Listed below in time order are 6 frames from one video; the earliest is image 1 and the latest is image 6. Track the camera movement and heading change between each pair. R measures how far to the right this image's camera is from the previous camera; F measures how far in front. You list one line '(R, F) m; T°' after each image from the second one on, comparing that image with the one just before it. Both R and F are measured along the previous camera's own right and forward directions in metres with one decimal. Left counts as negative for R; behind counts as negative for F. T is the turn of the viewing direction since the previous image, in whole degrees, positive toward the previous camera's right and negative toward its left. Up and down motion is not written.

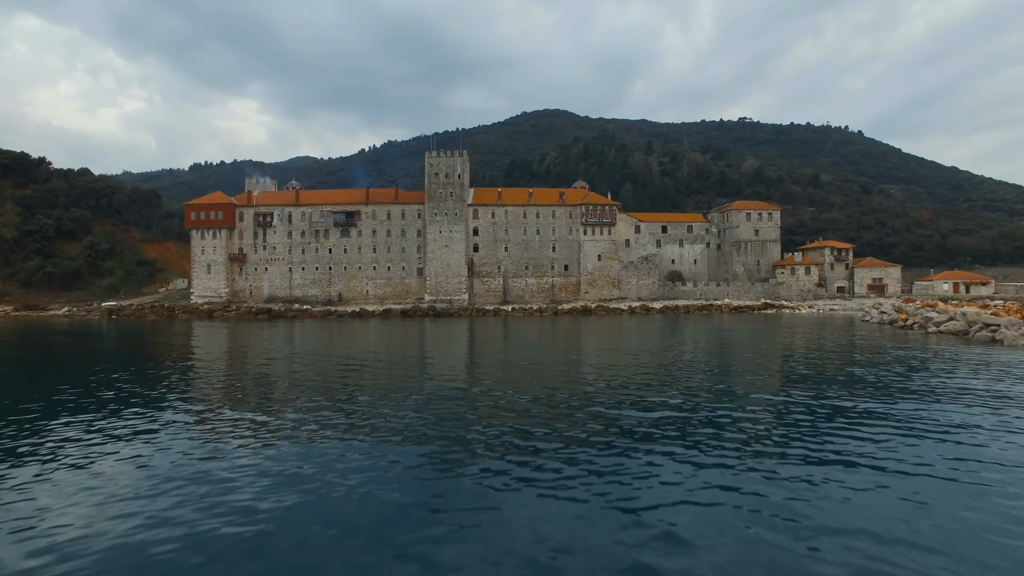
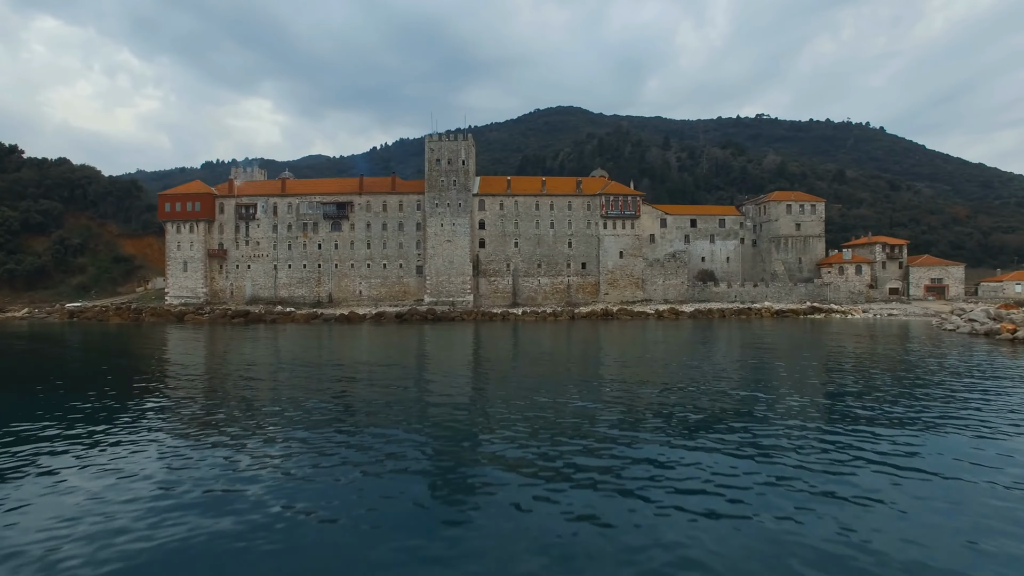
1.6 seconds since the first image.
(+0.1, +5.0) m; -1°
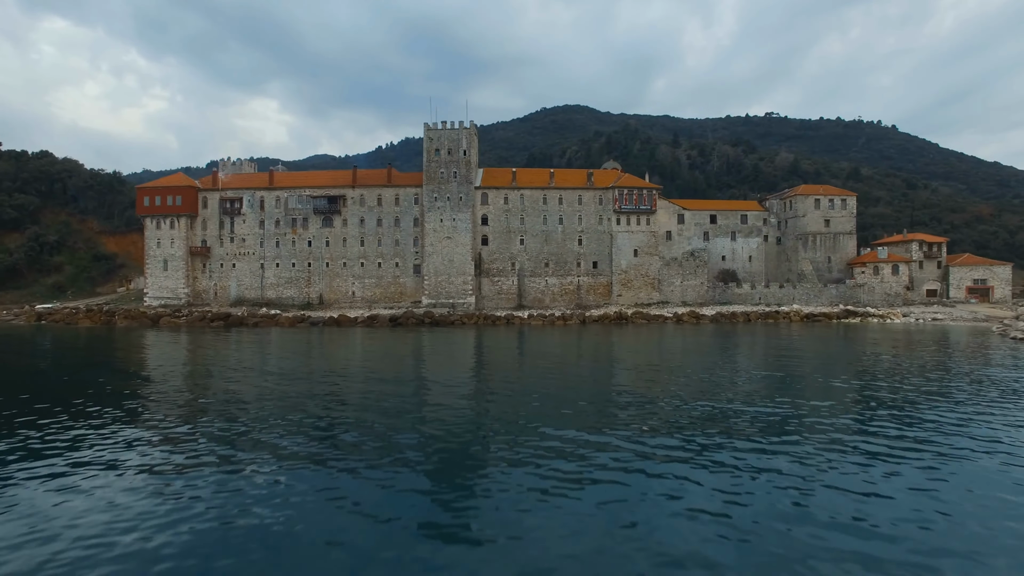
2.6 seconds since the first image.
(+0.1, +3.1) m; -1°
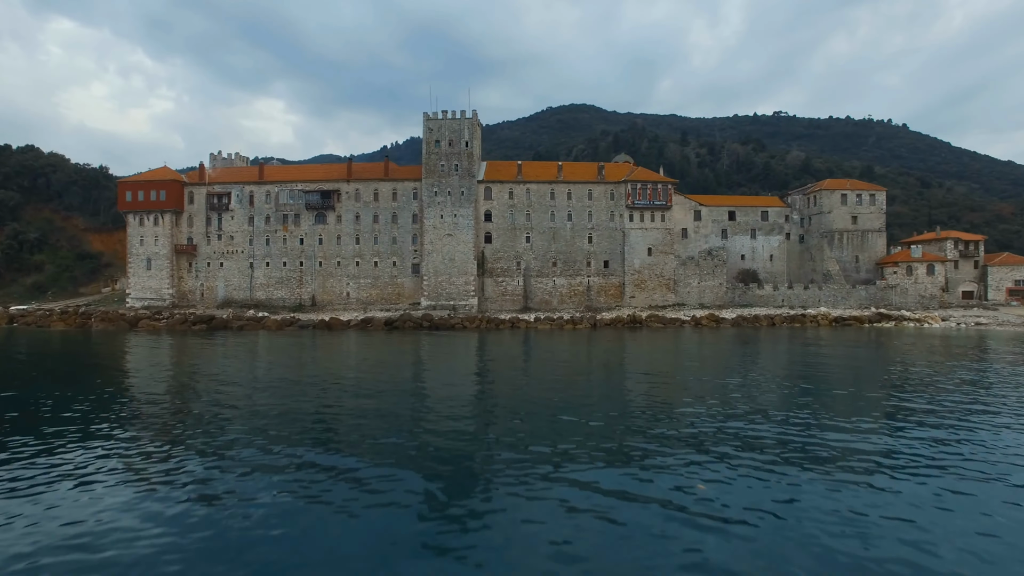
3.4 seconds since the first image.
(0.0, +2.4) m; 0°
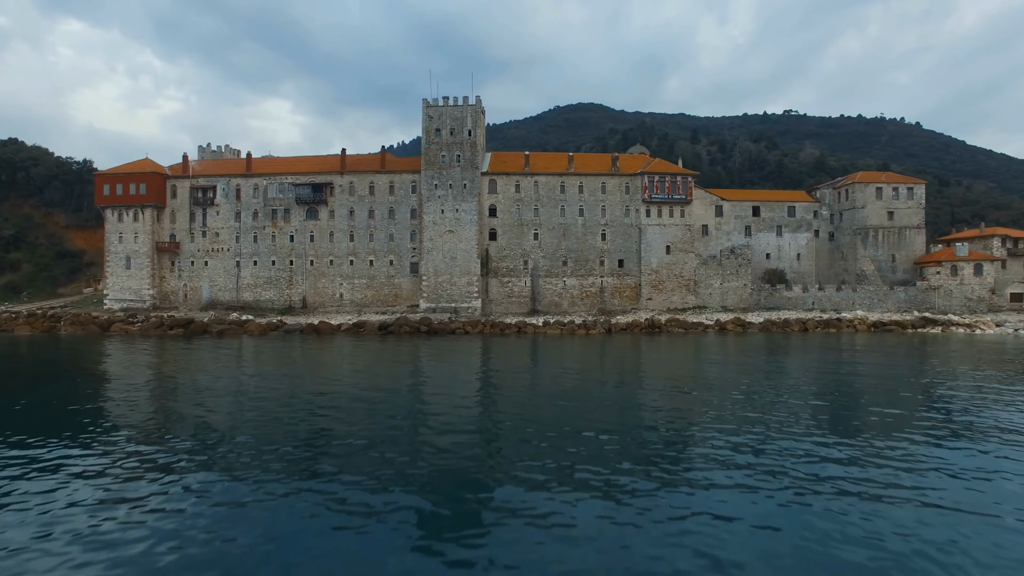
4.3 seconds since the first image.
(0.0, +2.7) m; -1°
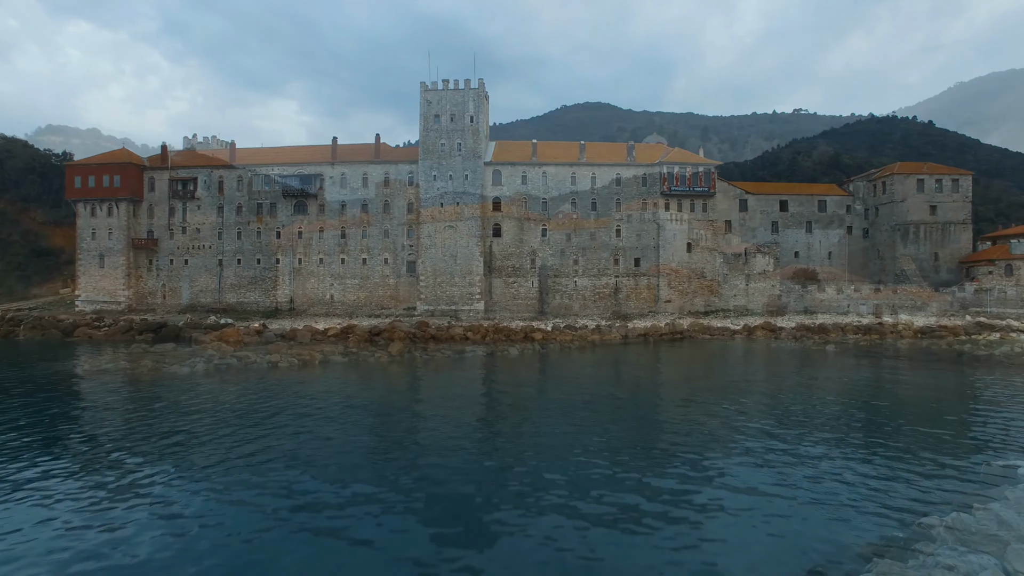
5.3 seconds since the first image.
(0.0, +2.8) m; -1°
